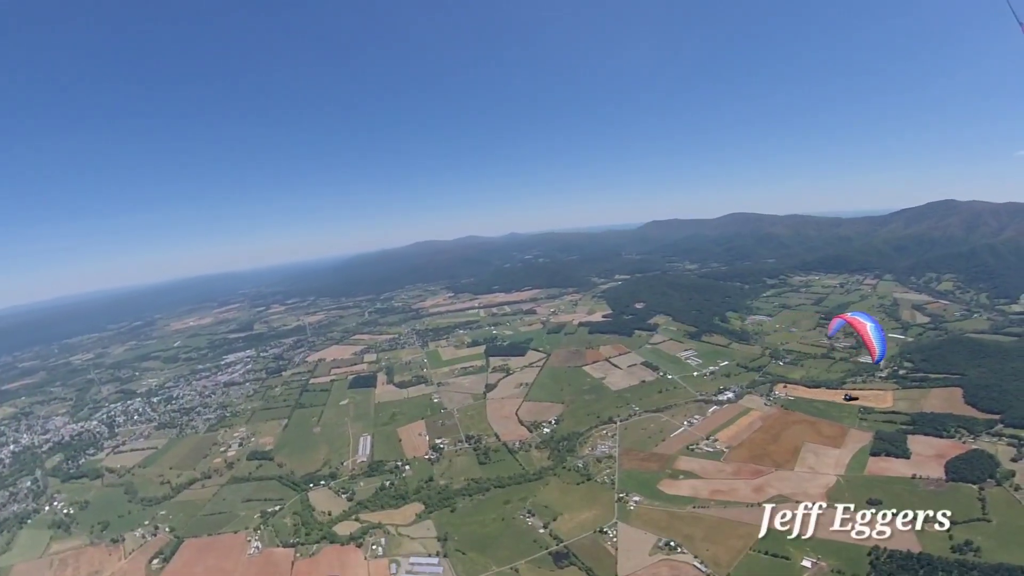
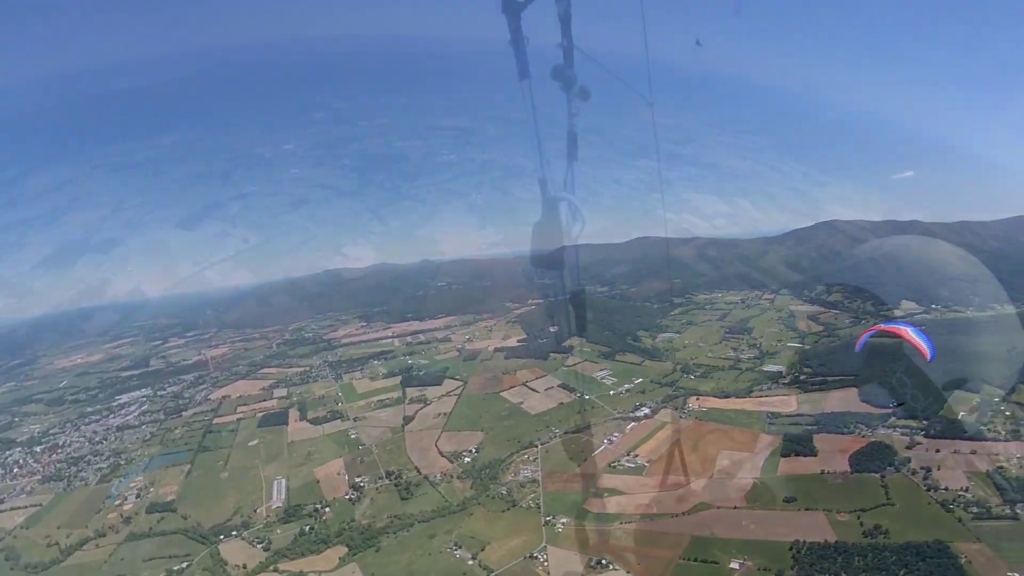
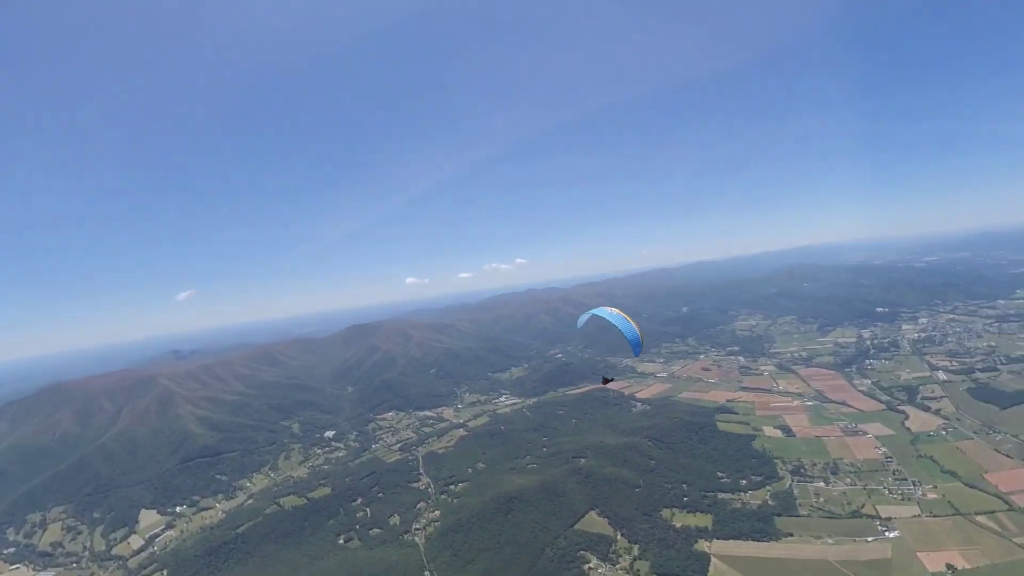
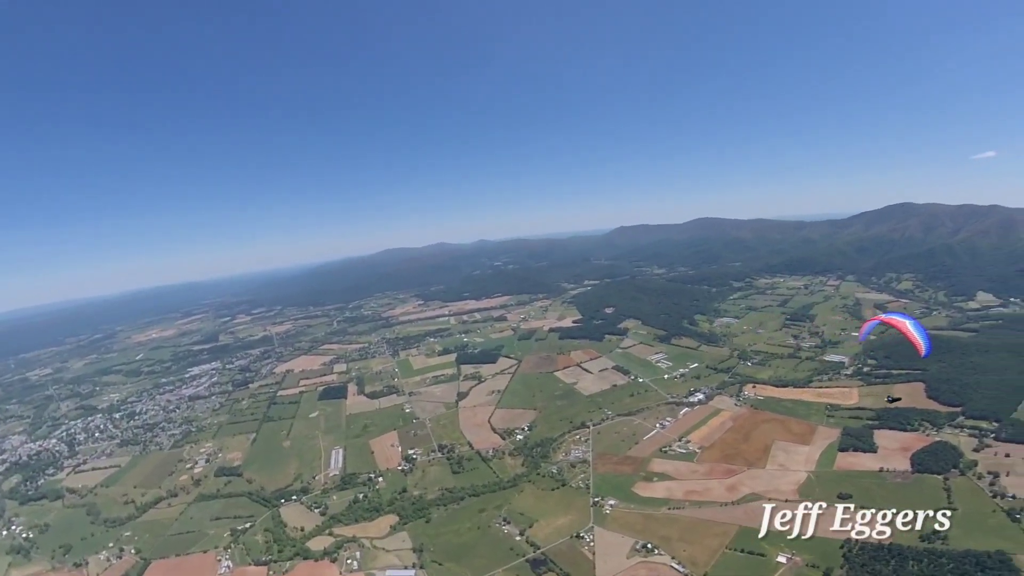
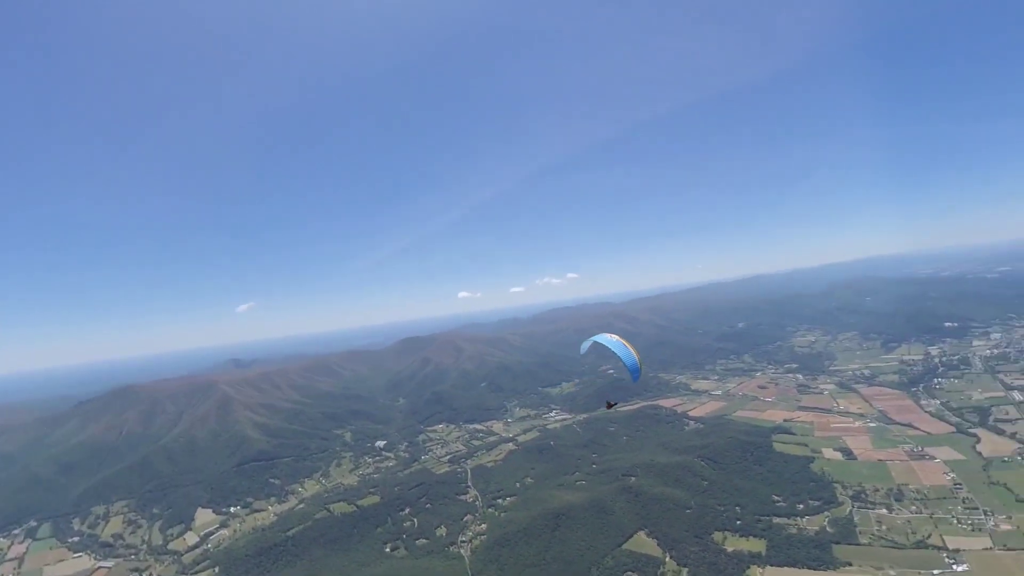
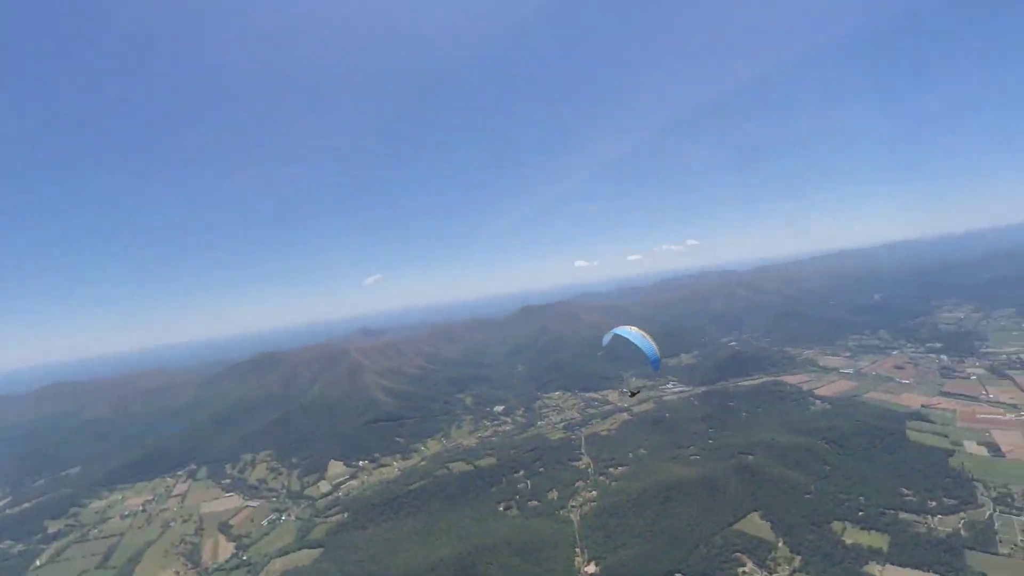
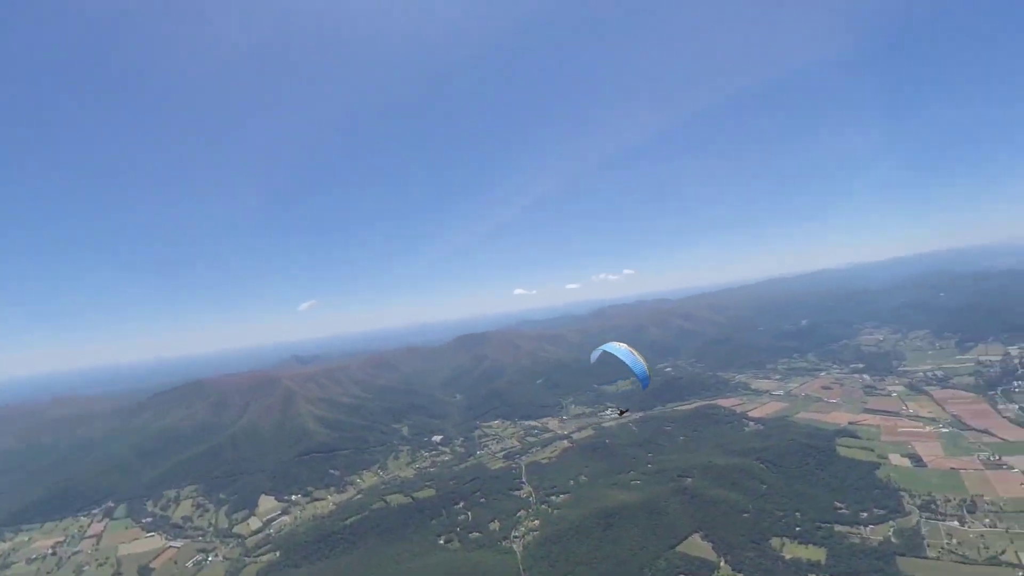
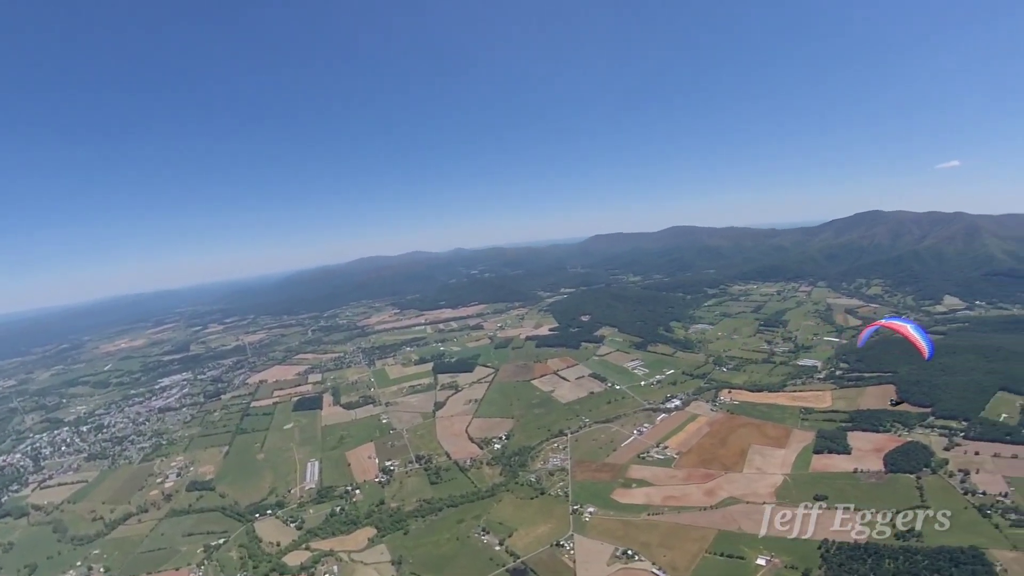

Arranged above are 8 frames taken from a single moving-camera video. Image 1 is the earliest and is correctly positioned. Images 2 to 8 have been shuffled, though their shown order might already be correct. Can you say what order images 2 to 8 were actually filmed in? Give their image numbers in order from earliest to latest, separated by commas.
4, 8, 2, 6, 7, 5, 3
